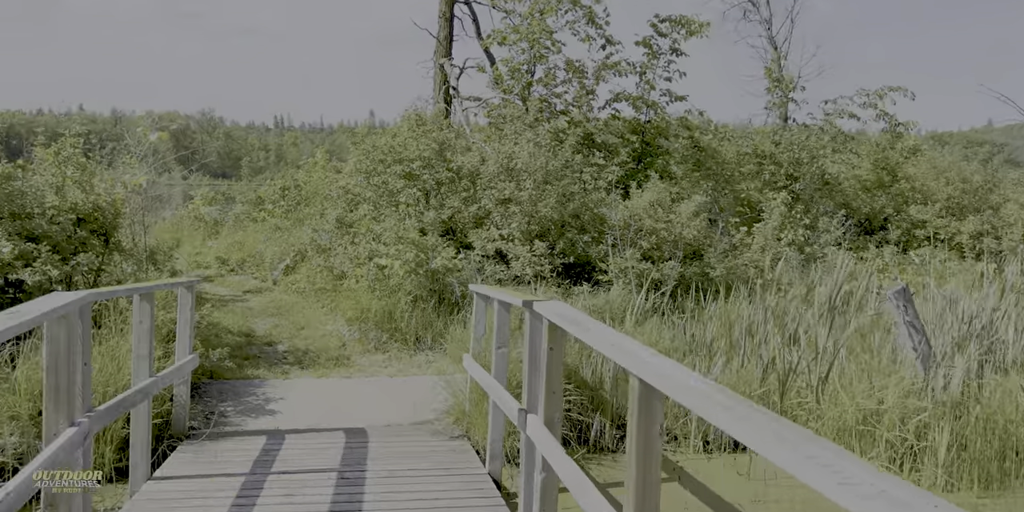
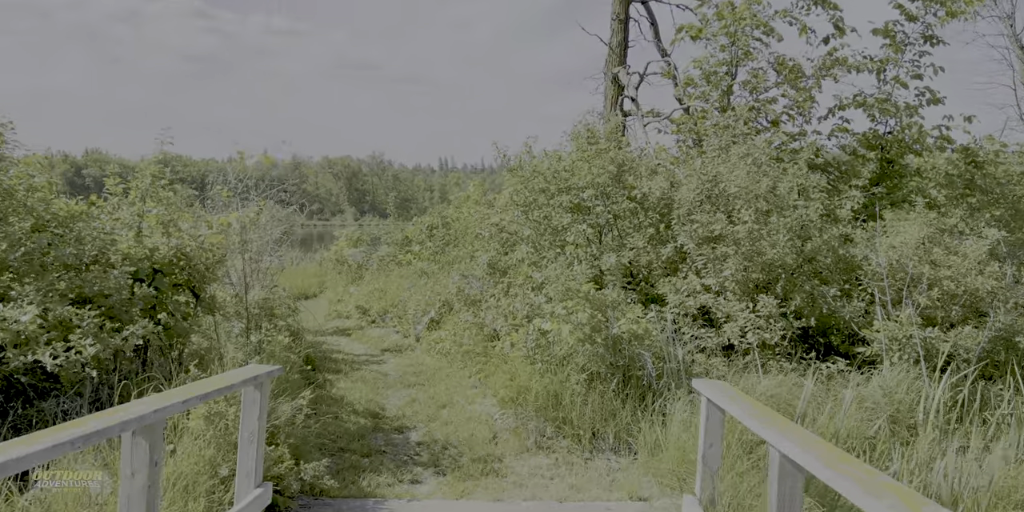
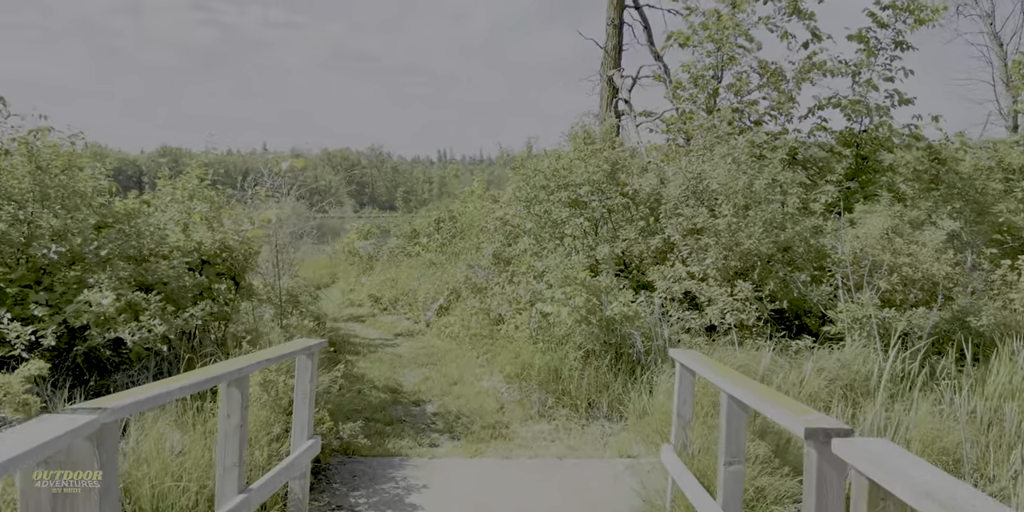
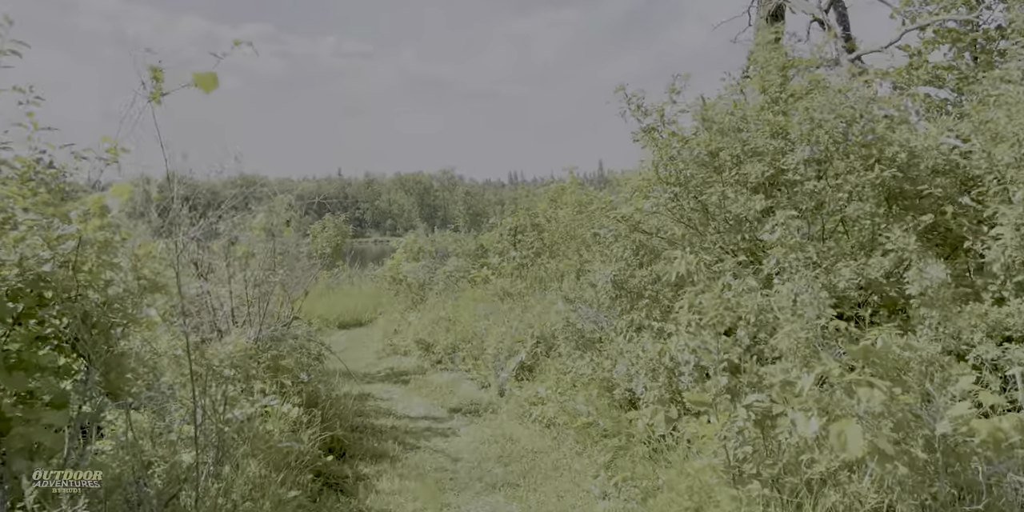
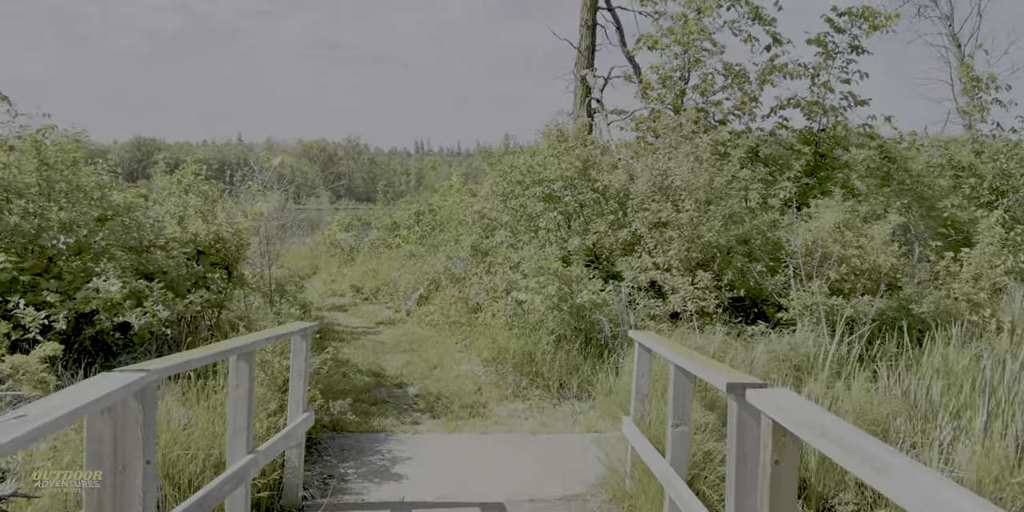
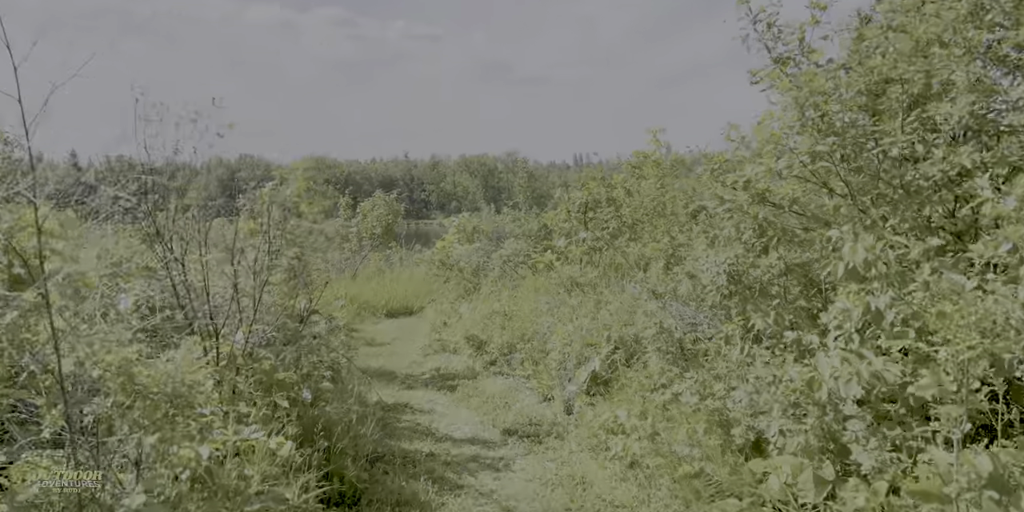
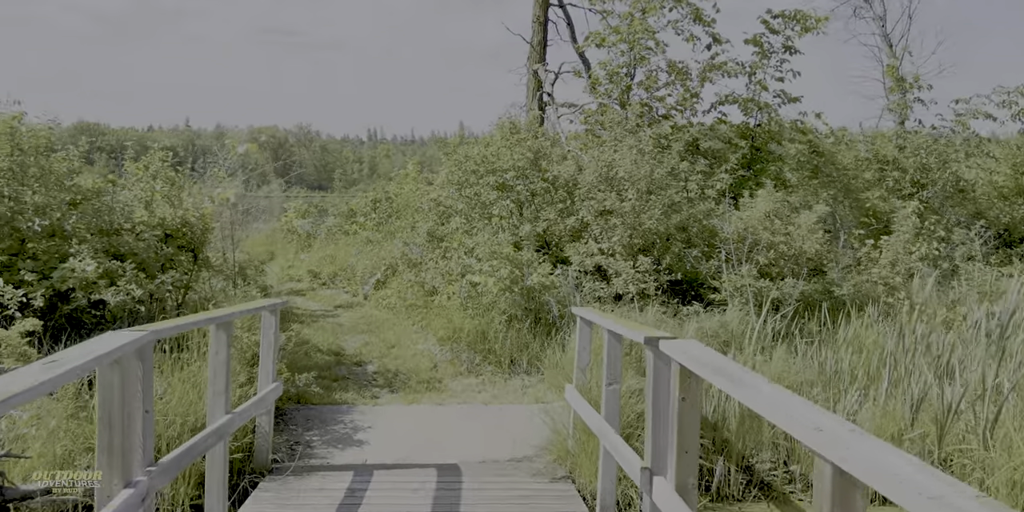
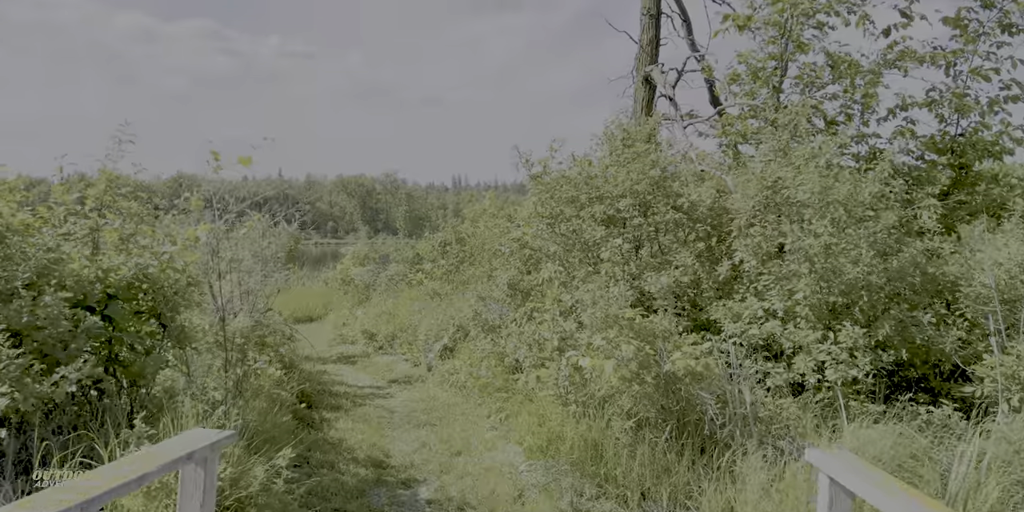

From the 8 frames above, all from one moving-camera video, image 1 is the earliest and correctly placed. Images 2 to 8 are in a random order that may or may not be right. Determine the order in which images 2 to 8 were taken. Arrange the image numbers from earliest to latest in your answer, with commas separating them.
7, 5, 3, 2, 8, 4, 6
